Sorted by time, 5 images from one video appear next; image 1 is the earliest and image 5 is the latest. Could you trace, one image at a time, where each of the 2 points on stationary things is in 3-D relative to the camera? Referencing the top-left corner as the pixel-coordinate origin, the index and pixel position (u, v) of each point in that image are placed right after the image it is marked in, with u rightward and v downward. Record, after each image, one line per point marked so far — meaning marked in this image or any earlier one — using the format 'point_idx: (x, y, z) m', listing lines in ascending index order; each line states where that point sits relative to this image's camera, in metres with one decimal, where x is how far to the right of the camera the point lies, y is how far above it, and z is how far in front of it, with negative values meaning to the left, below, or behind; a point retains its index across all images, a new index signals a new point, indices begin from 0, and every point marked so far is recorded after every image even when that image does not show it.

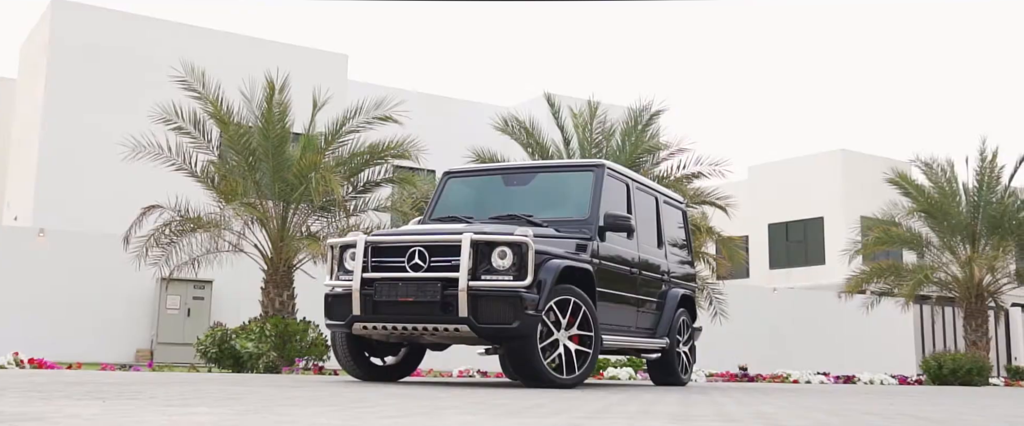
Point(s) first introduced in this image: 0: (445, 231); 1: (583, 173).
0: (-0.5, -0.1, +7.7) m
1: (+0.7, +0.4, +9.0) m
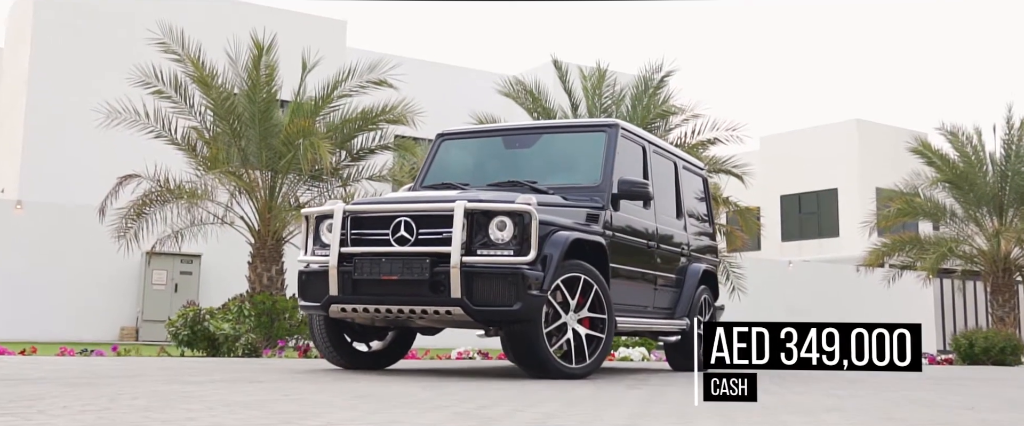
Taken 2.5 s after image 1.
0: (-0.5, +0.1, +6.6) m
1: (+0.7, +0.7, +8.0) m
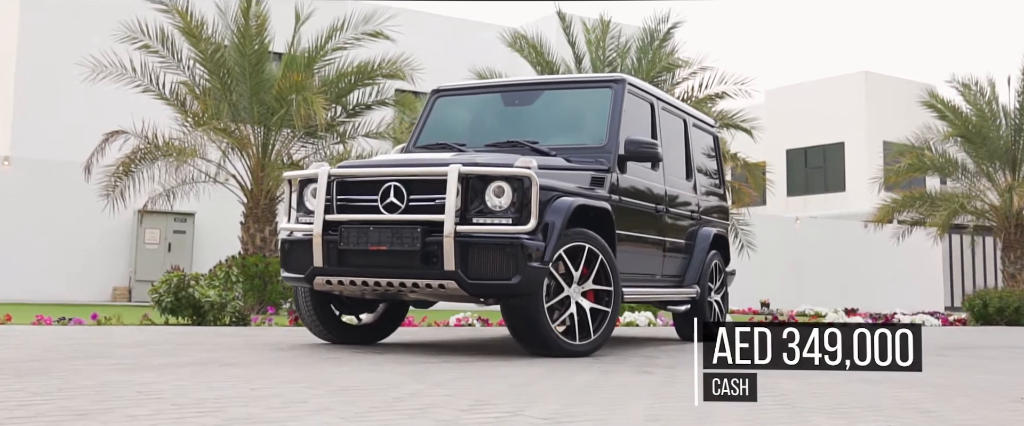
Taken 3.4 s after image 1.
0: (-0.5, +0.3, +6.1) m
1: (+0.7, +0.9, +7.4) m
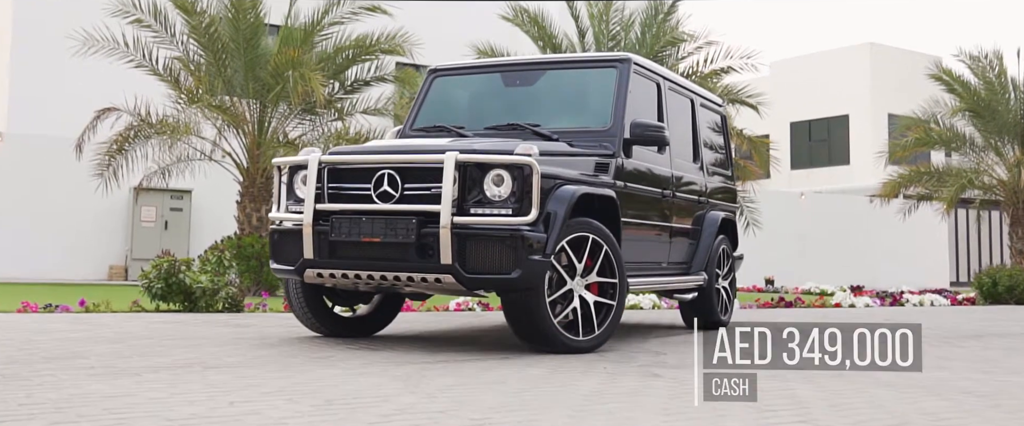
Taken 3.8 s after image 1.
0: (-0.5, +0.4, +5.8) m
1: (+0.7, +1.0, +7.1) m
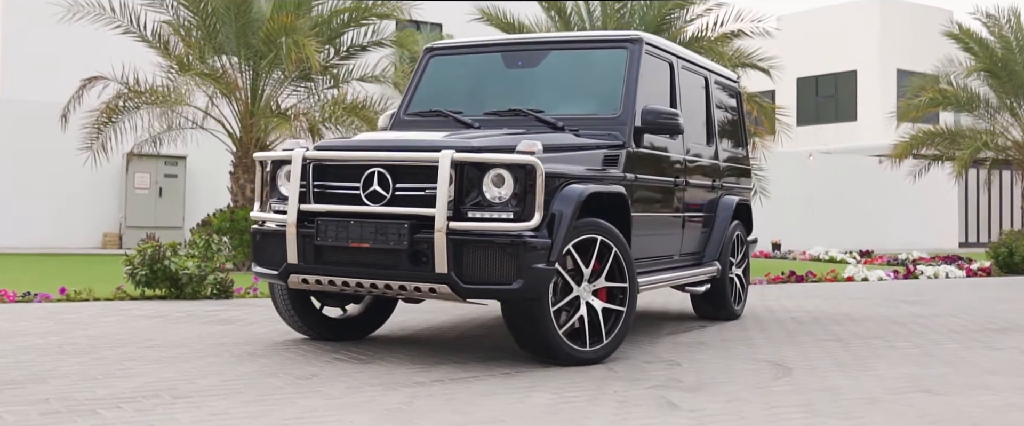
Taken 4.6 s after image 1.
0: (-0.5, +0.4, +5.3) m
1: (+0.7, +1.1, +6.5) m
